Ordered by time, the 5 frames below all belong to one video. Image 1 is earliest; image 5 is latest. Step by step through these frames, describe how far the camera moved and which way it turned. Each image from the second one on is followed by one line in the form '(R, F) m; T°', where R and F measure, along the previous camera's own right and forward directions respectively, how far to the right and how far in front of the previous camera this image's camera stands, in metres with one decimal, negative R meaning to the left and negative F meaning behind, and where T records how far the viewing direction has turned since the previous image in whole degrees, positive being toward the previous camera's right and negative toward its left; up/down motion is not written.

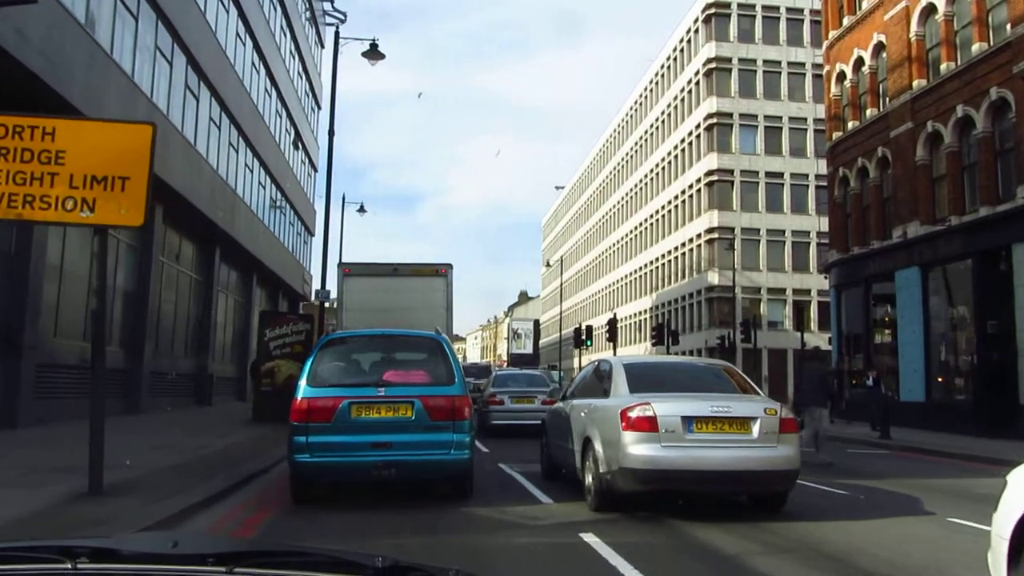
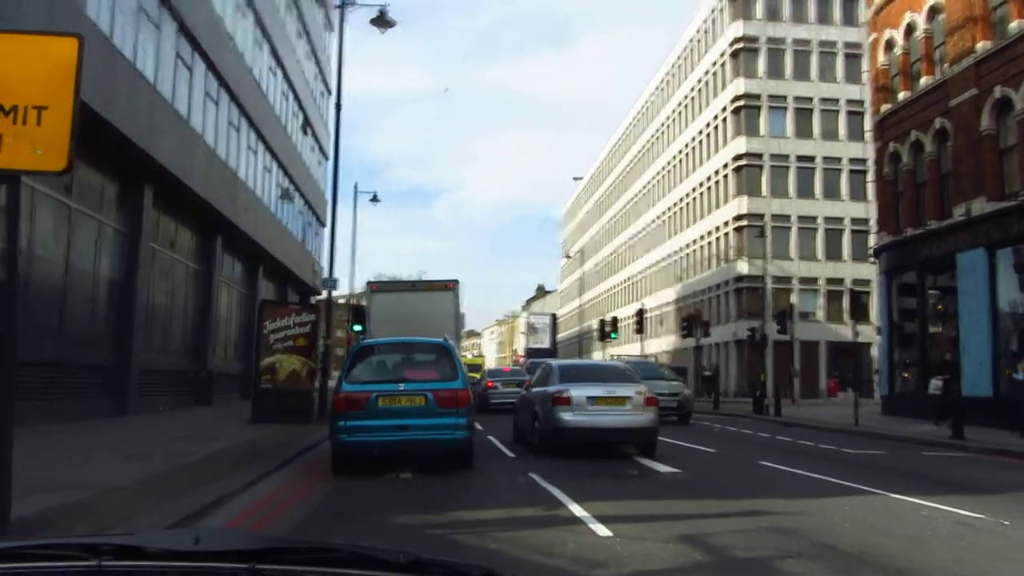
(-0.2, +2.1) m; -1°
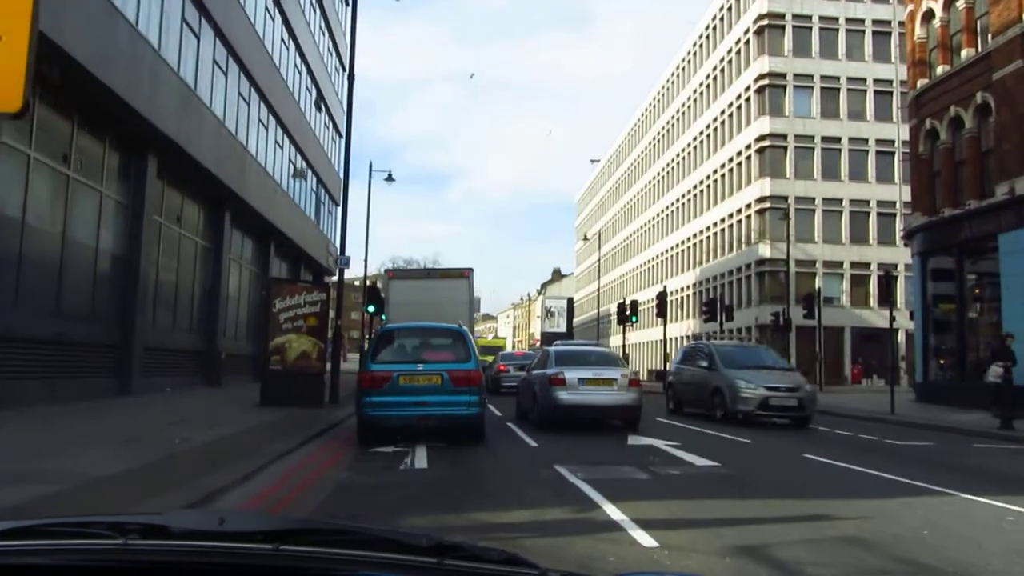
(-0.1, +1.0) m; -1°
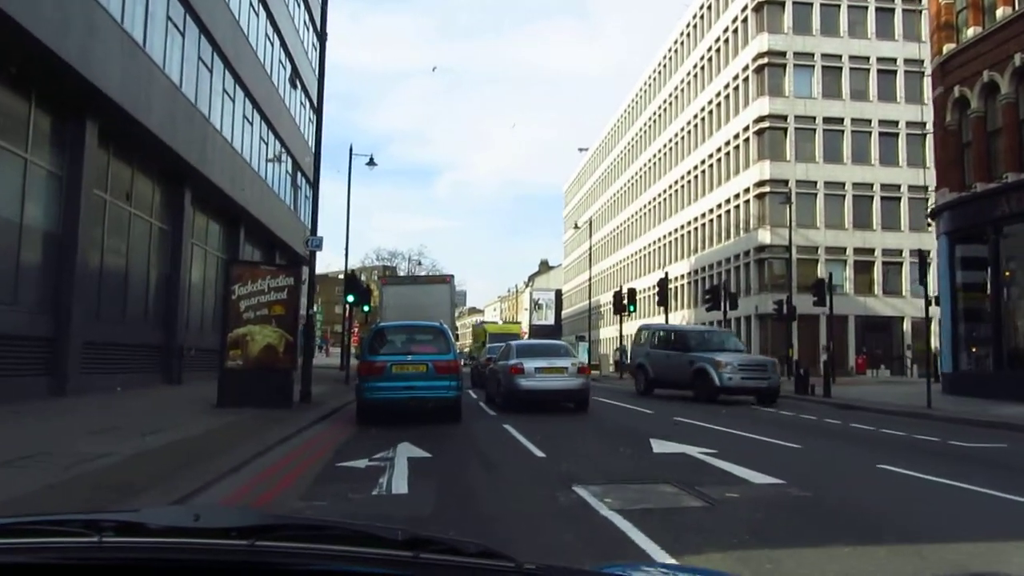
(-0.2, +2.4) m; +1°
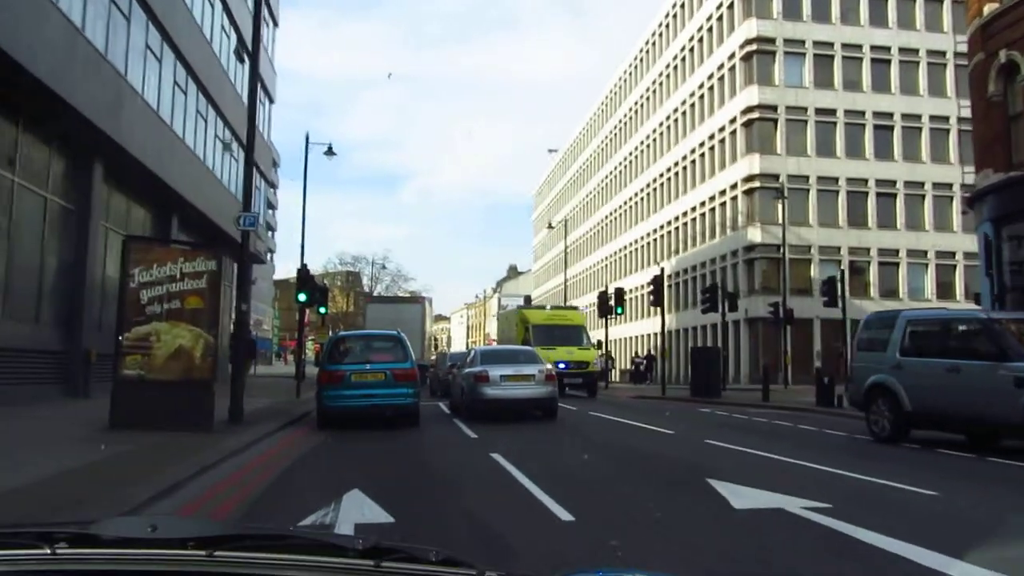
(-0.3, +3.8) m; +2°
